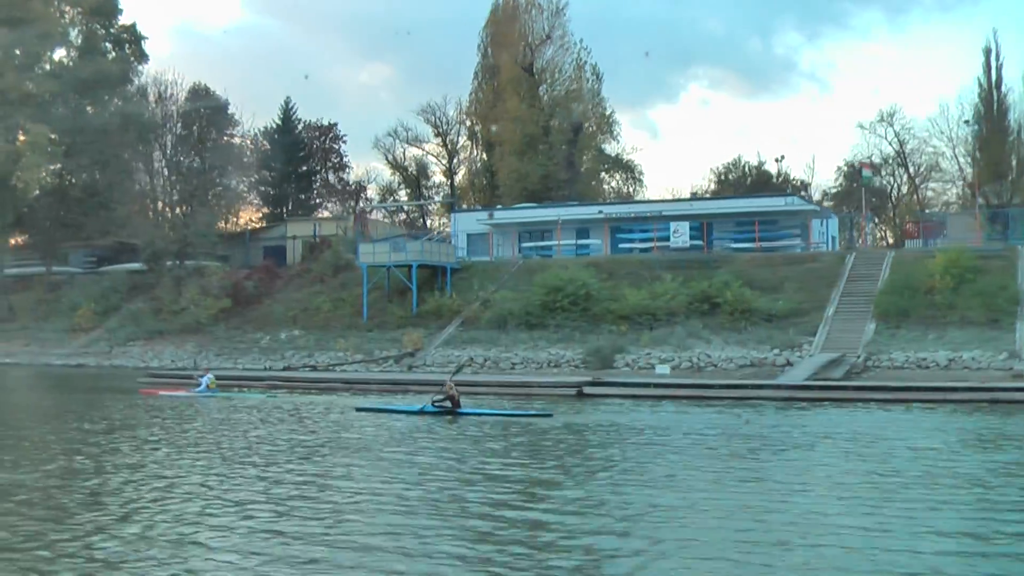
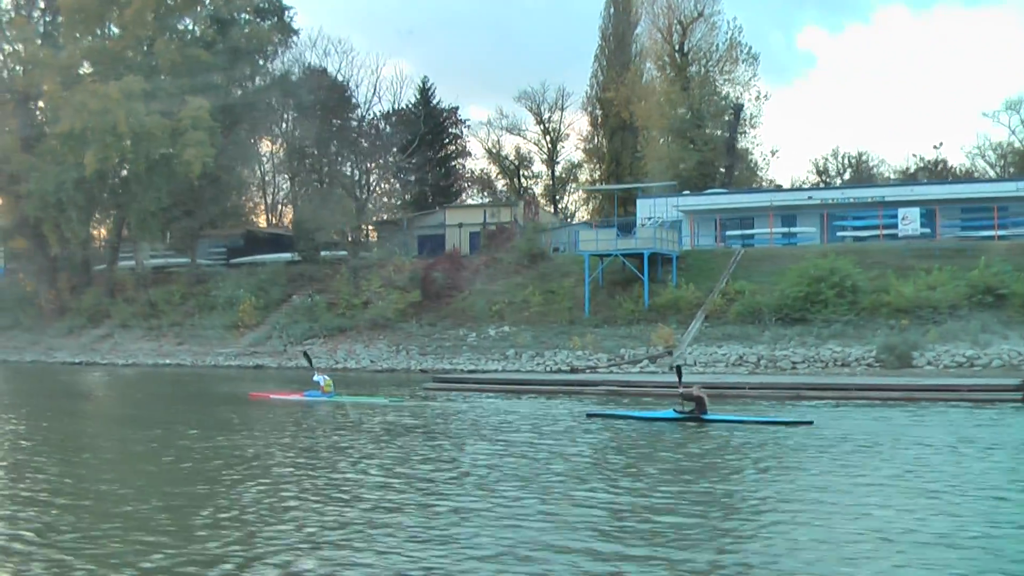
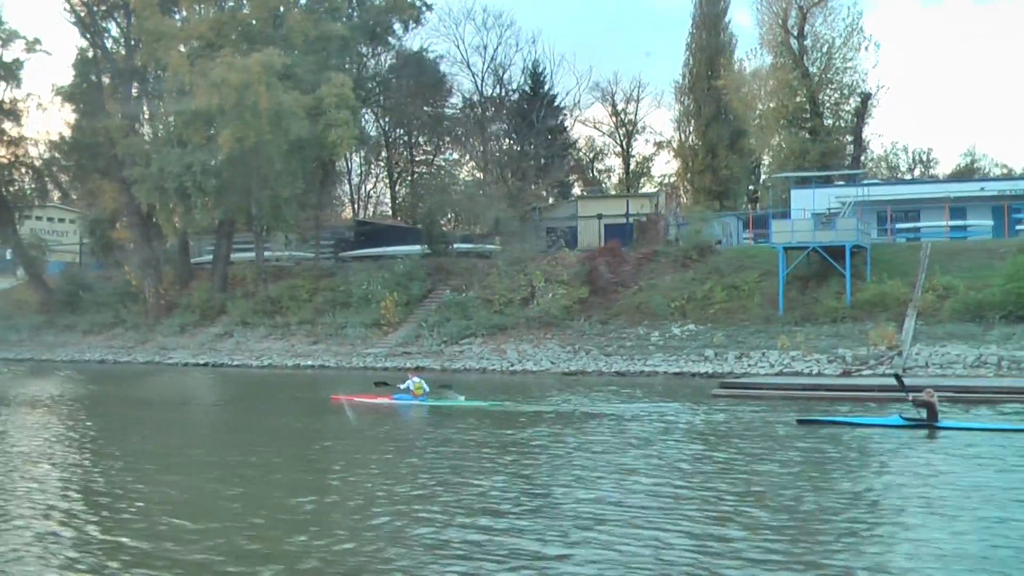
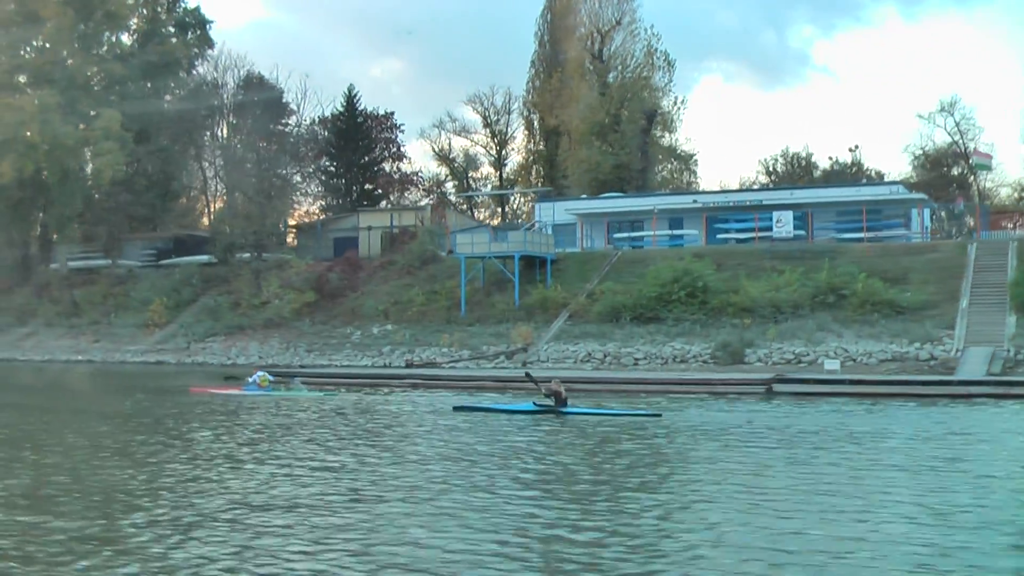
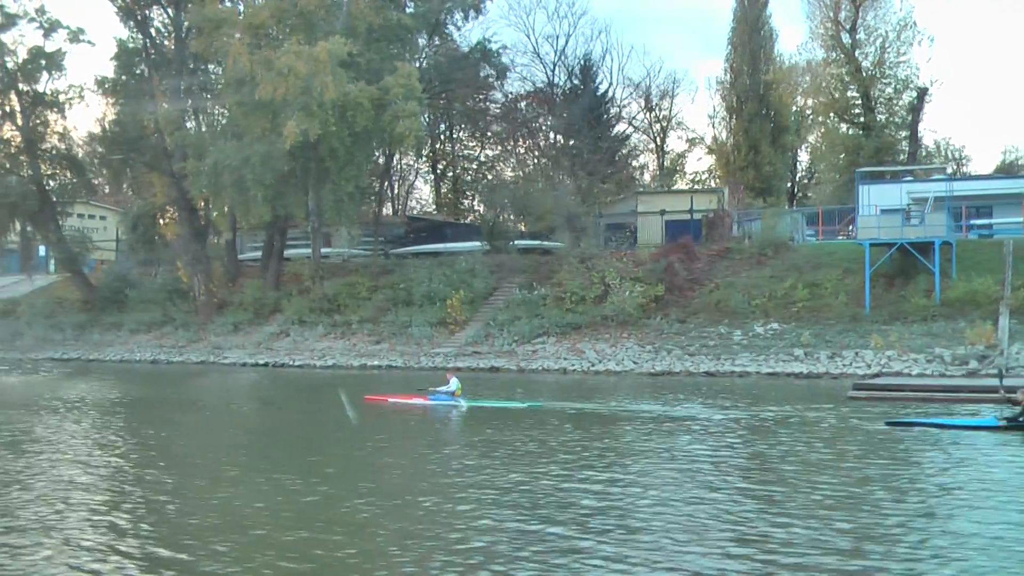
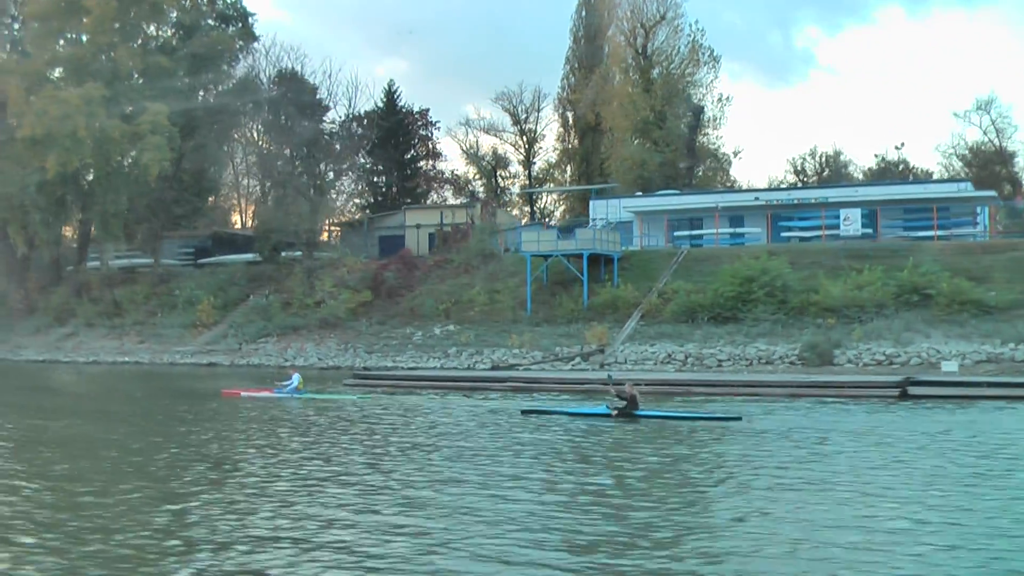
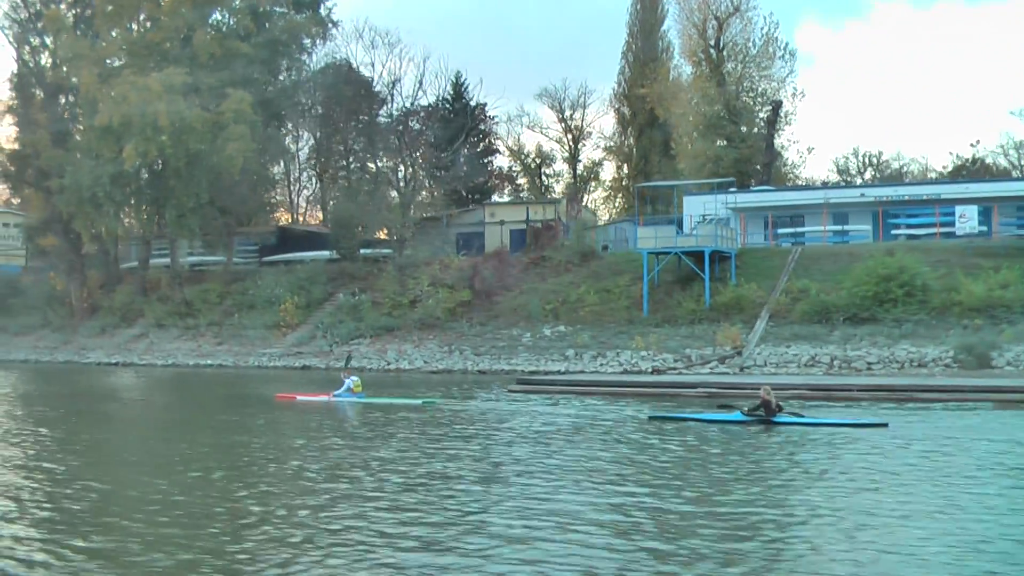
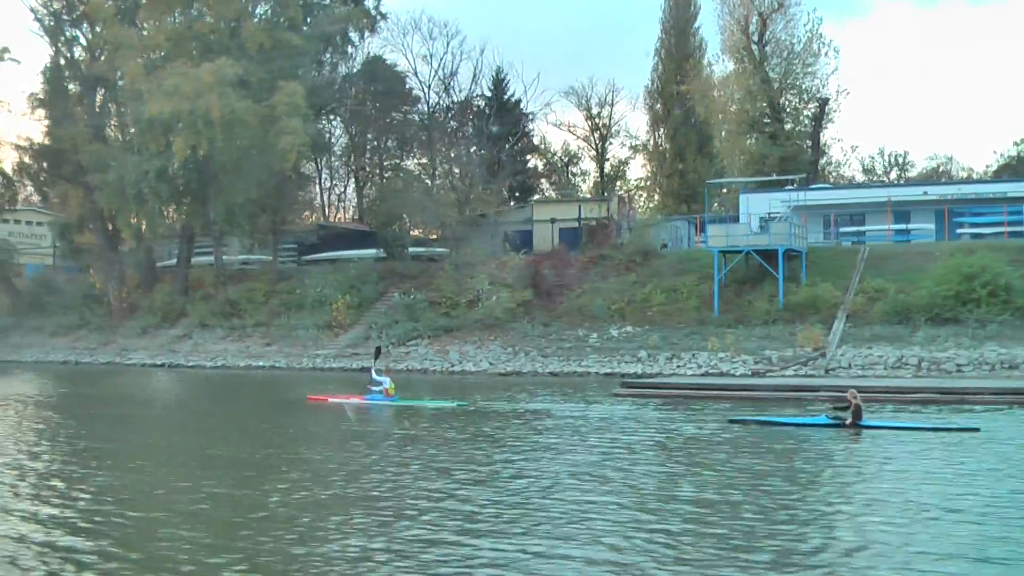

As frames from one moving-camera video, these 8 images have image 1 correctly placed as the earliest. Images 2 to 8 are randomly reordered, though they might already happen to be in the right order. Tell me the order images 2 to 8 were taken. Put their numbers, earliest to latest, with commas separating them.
4, 6, 2, 7, 8, 3, 5
